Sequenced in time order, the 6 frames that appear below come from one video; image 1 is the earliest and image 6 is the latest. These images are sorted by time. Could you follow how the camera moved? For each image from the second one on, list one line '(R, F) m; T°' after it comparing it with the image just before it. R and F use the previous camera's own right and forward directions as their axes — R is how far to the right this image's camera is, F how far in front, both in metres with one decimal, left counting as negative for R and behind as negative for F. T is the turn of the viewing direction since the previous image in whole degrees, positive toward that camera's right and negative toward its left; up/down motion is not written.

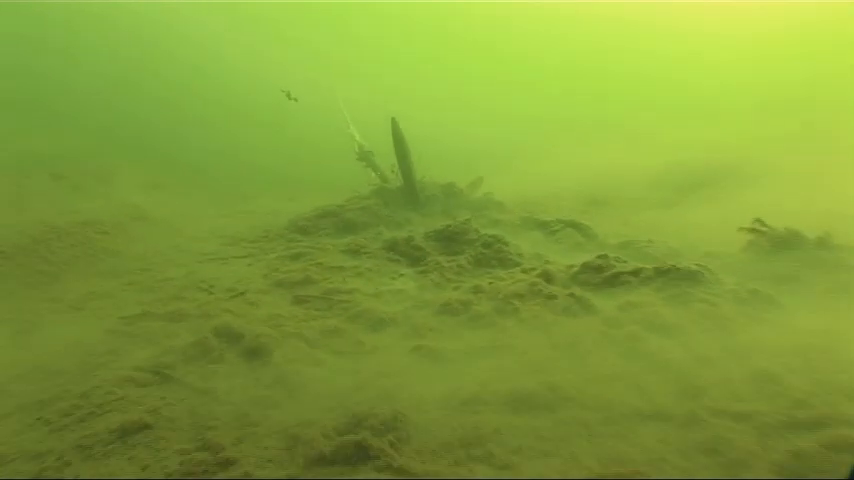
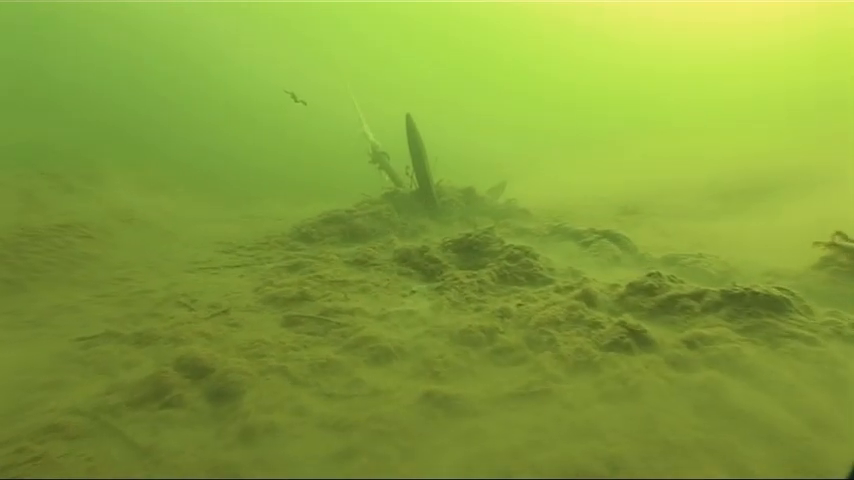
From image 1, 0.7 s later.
(0.0, +1.0) m; -1°
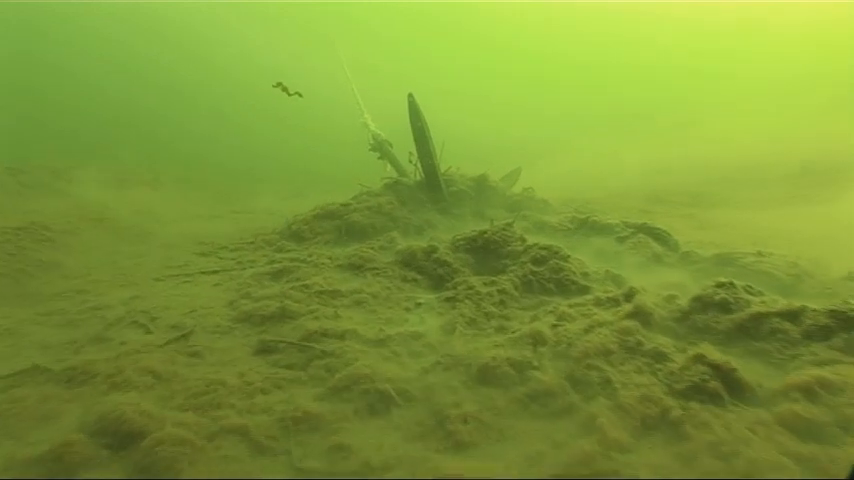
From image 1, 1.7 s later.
(0.0, +1.1) m; 0°
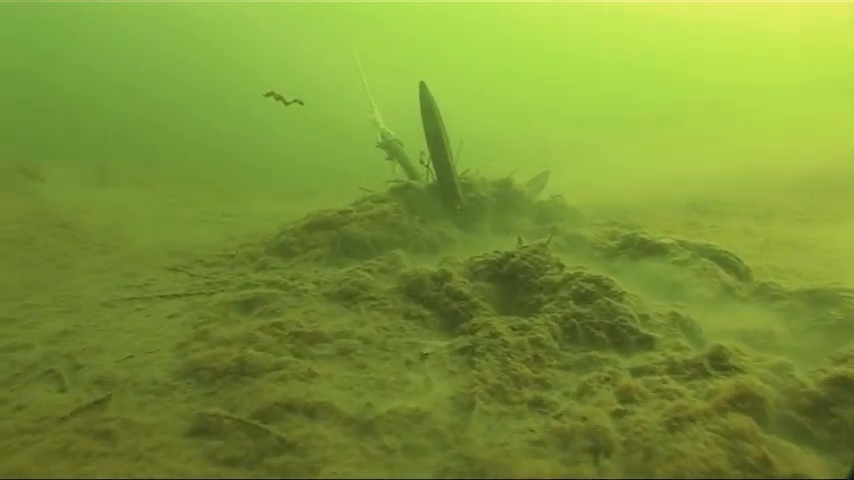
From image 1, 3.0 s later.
(0.0, +1.2) m; -1°
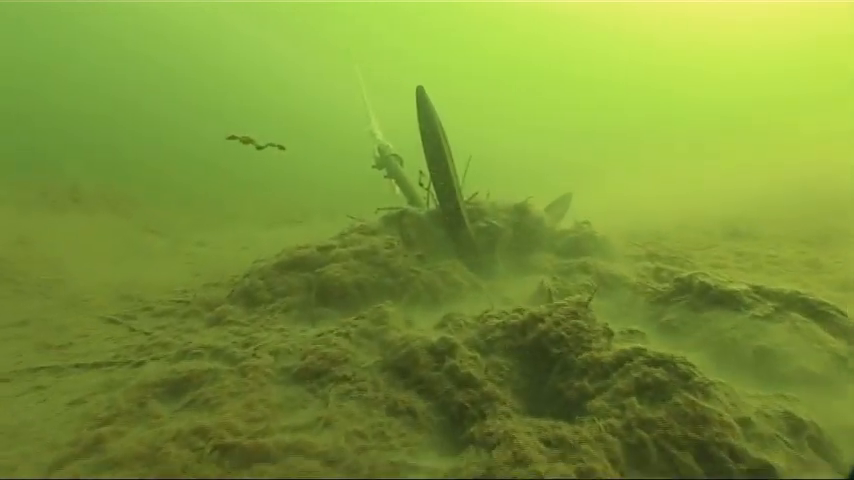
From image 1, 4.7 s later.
(+0.1, +1.3) m; -1°
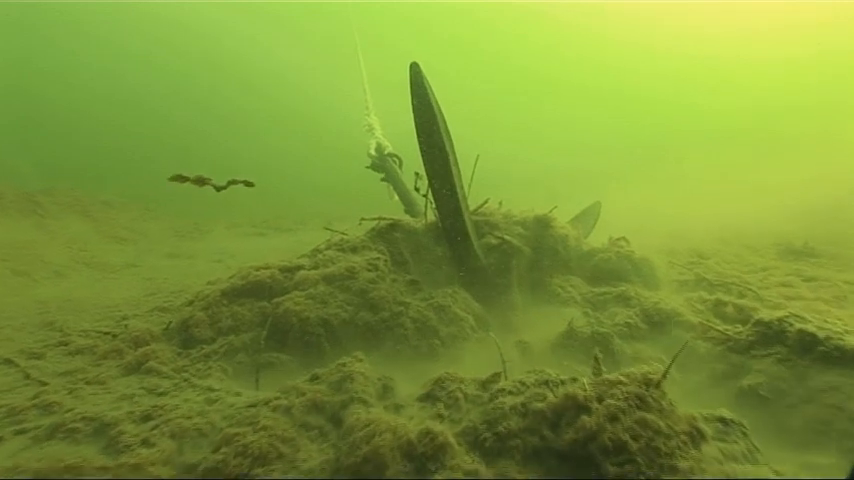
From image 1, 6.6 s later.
(+0.1, +1.3) m; -1°
